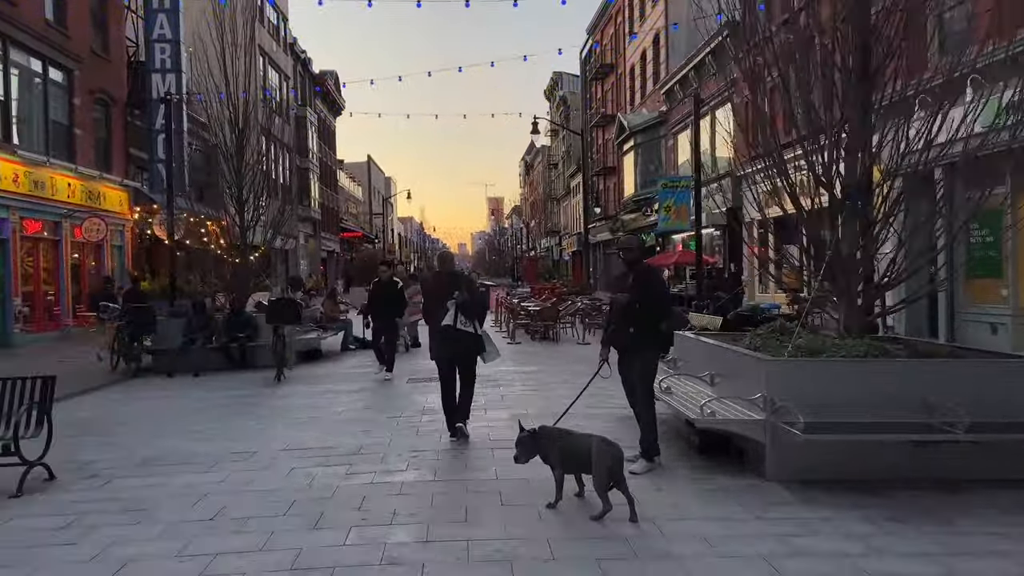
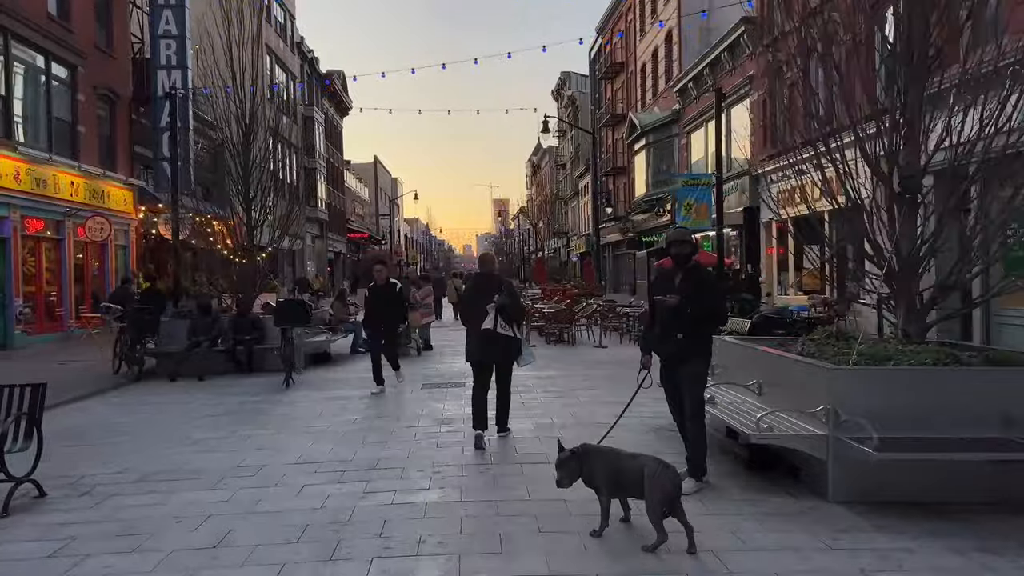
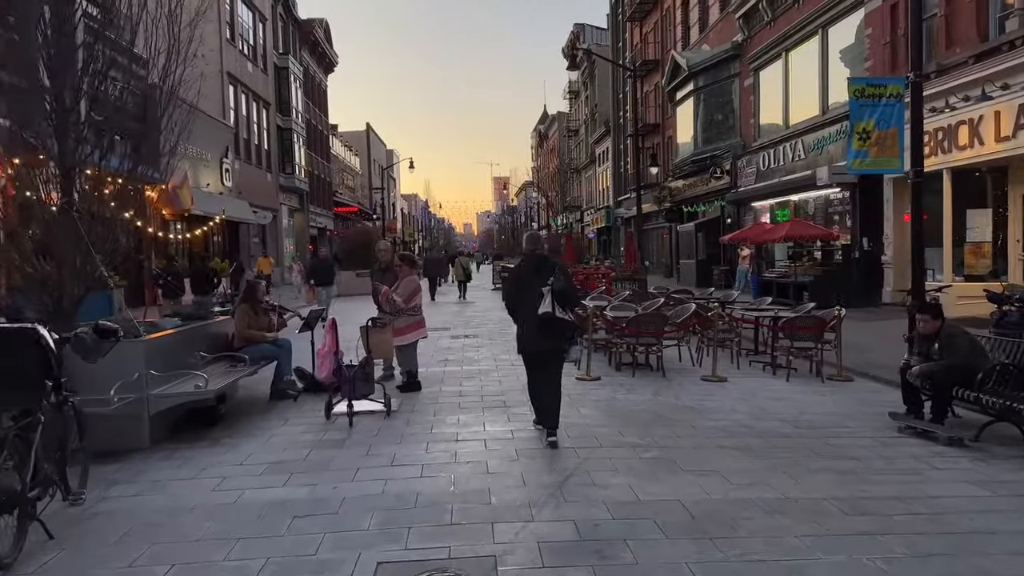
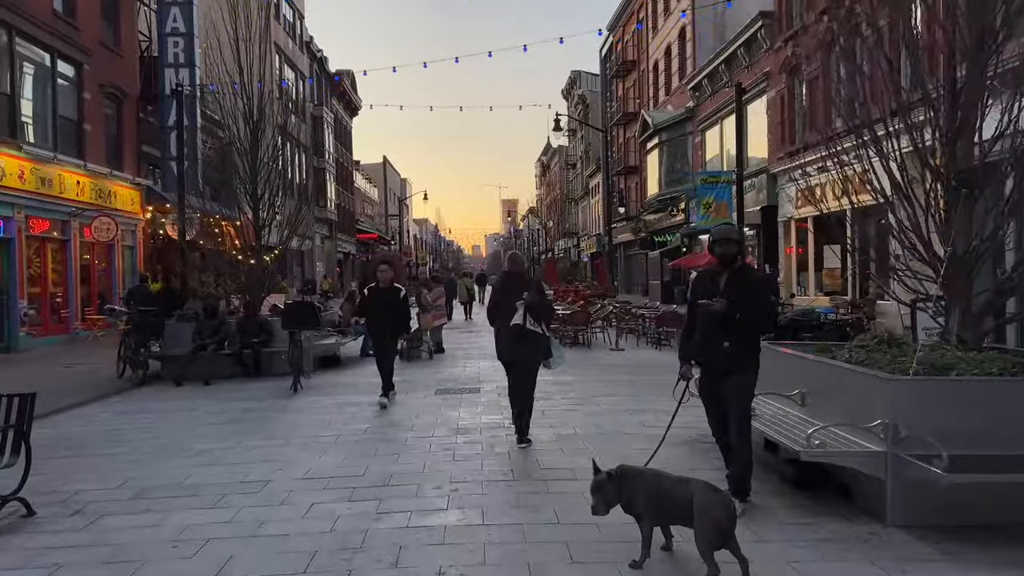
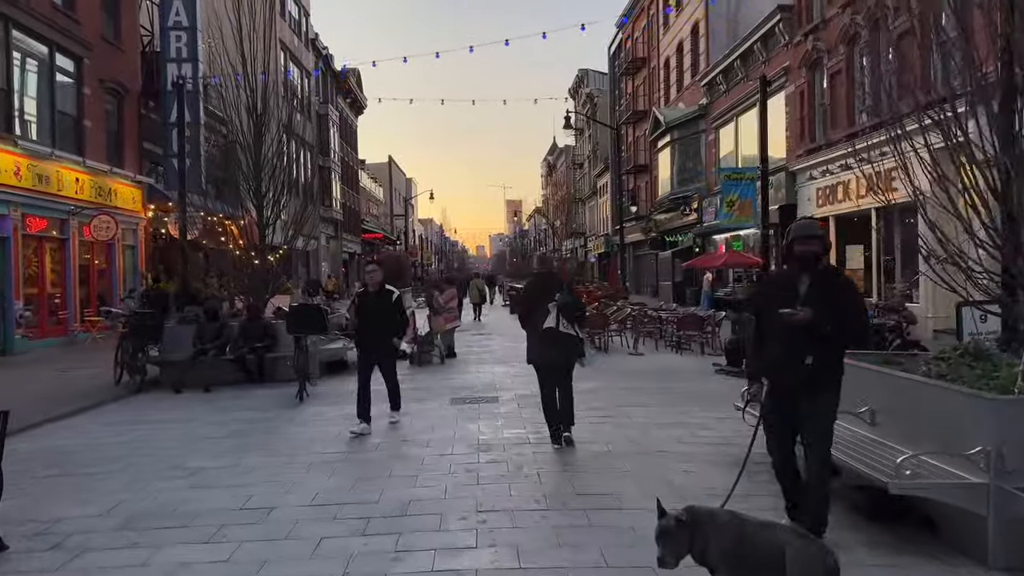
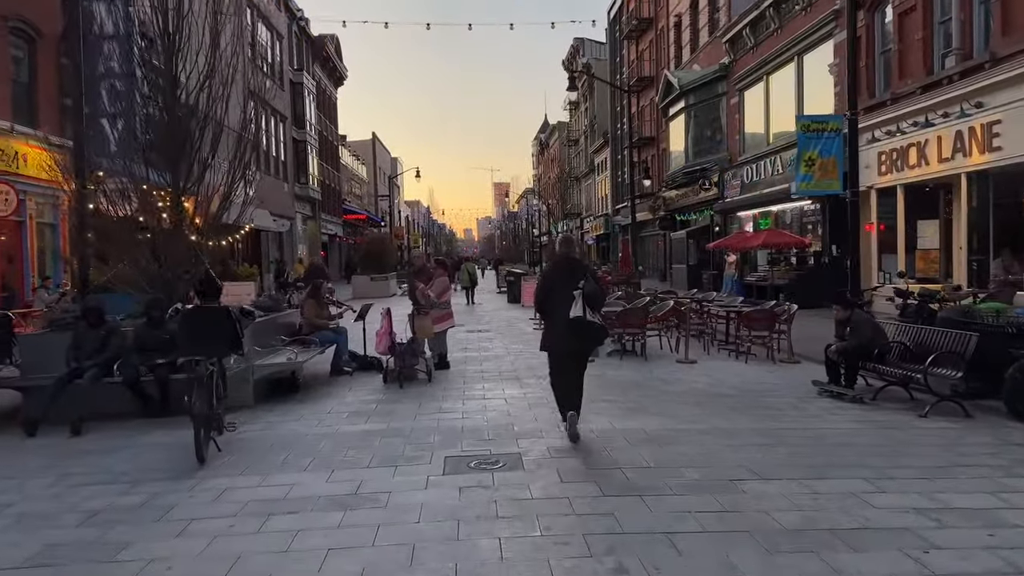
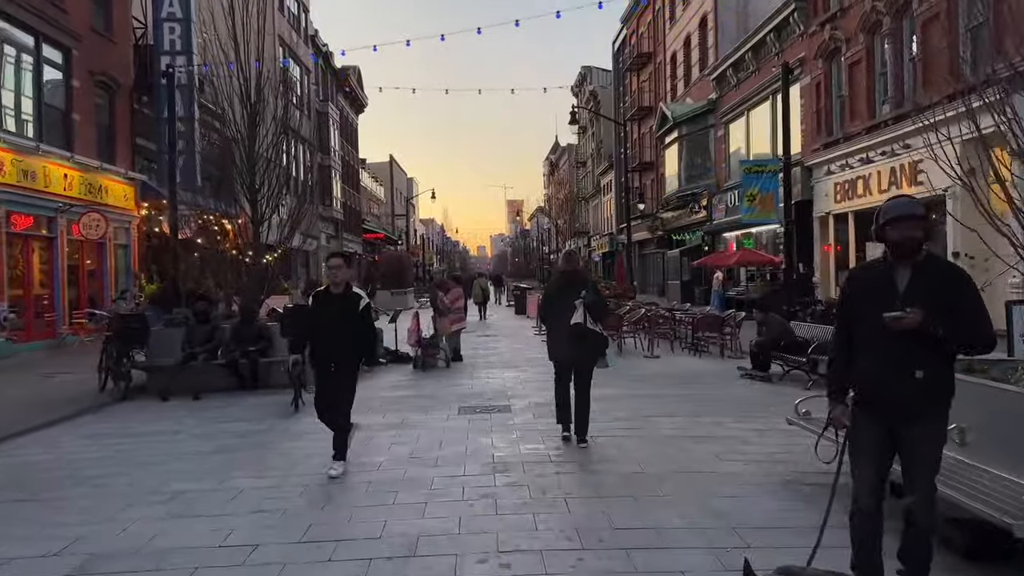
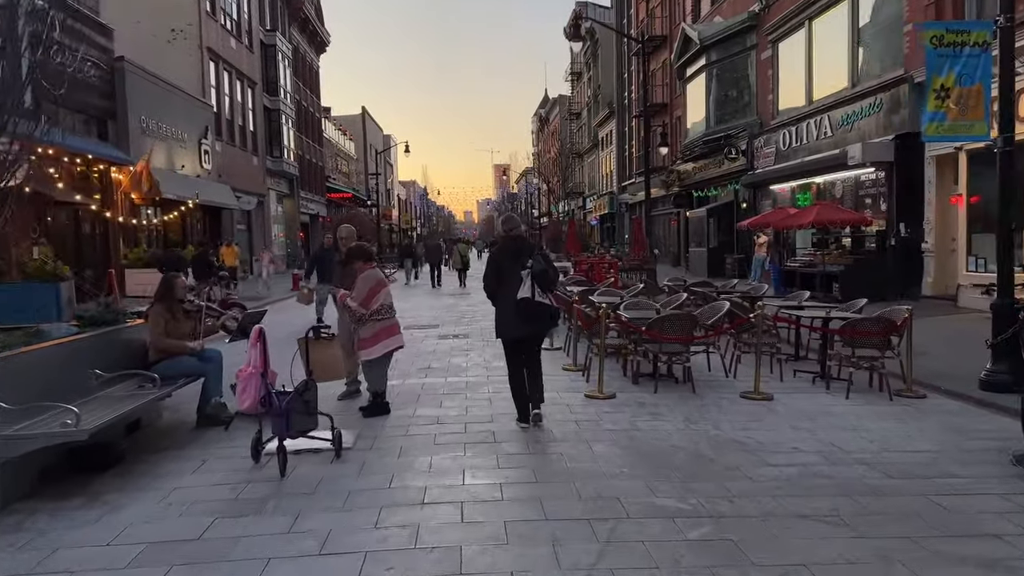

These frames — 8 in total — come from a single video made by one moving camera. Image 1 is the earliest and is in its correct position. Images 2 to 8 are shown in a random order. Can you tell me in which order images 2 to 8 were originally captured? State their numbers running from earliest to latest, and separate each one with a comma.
2, 4, 5, 7, 6, 3, 8
